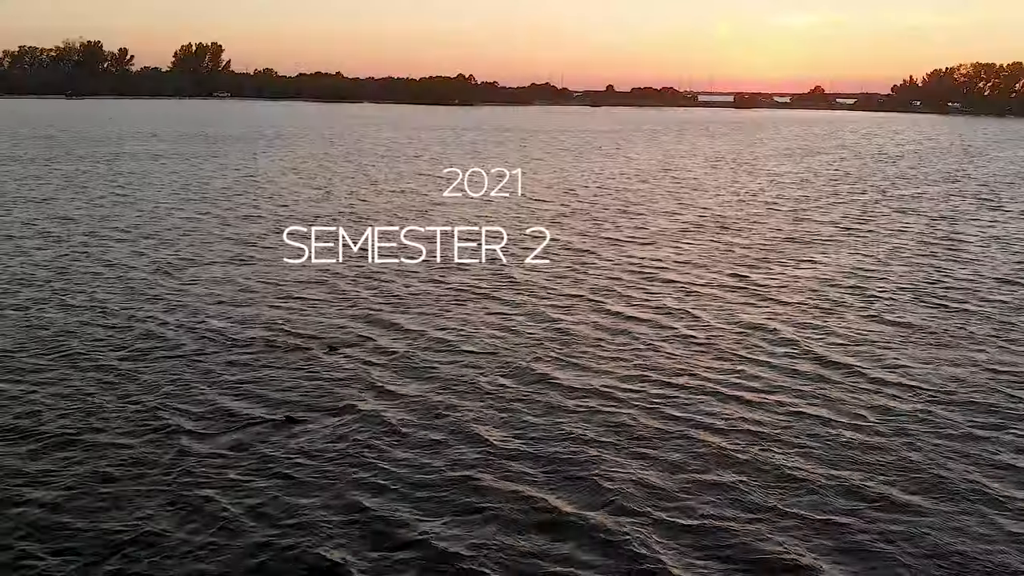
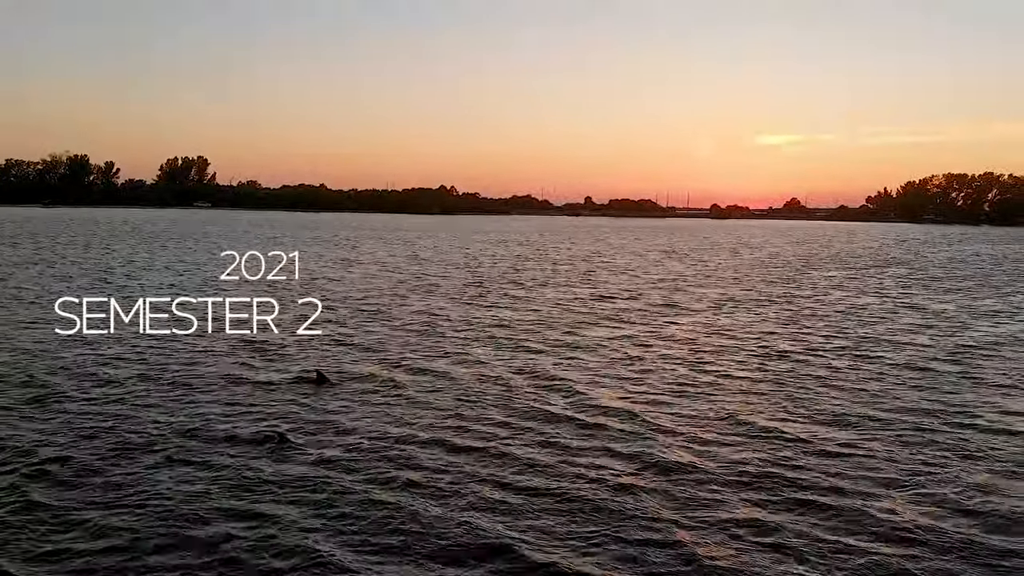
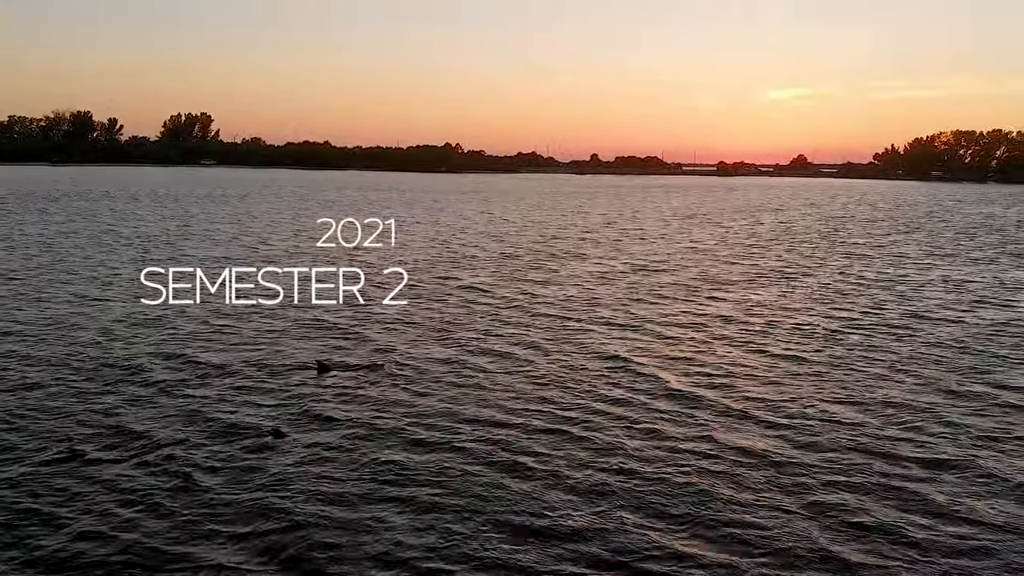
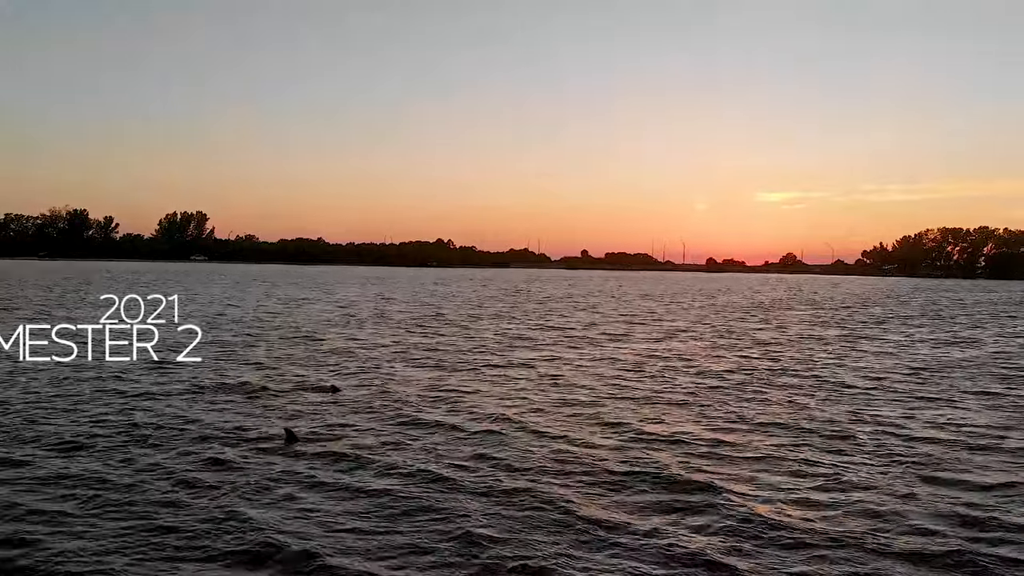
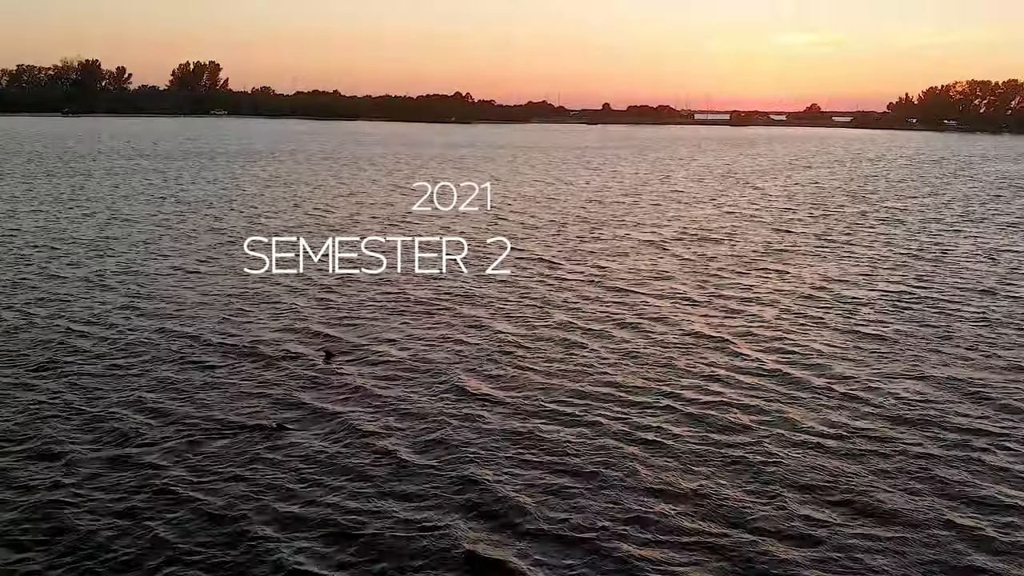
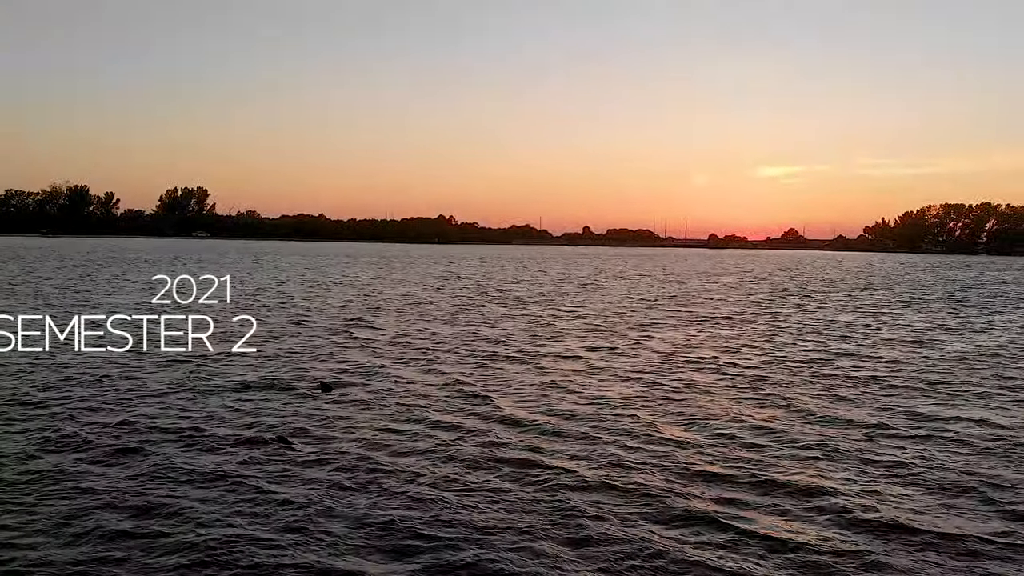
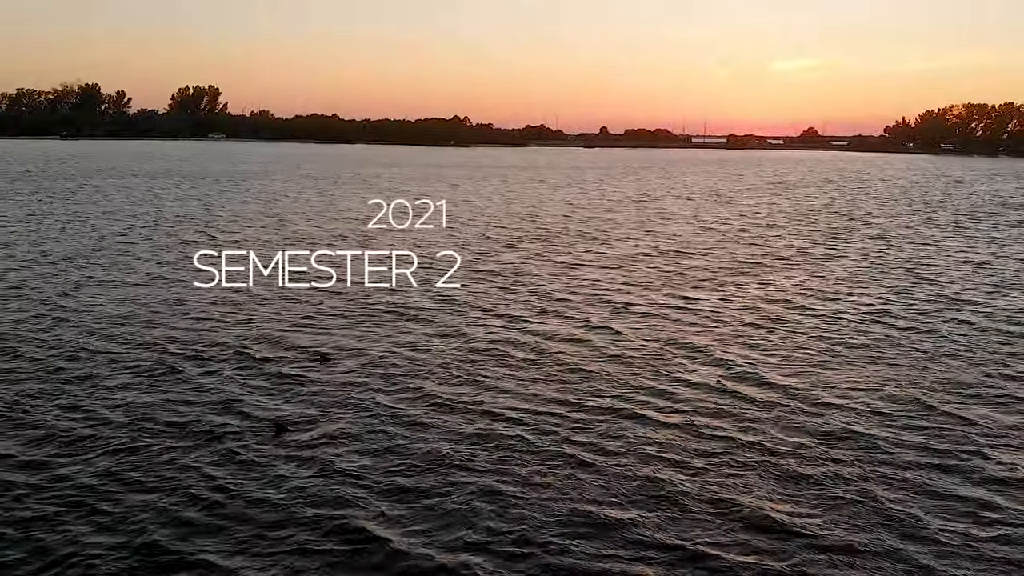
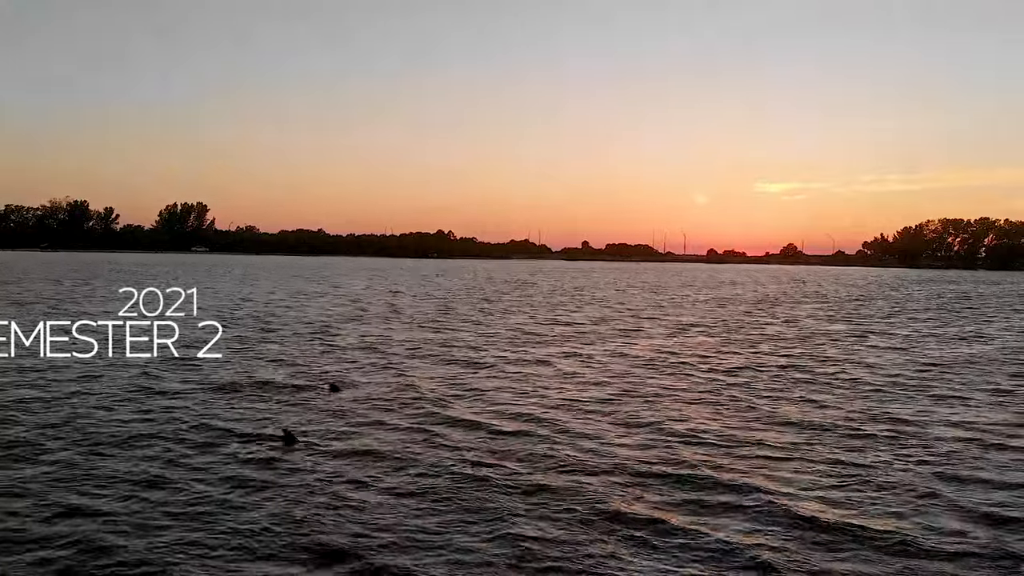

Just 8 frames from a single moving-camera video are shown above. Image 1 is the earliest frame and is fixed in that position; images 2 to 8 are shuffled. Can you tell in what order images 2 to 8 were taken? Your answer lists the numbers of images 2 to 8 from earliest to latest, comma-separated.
5, 7, 3, 2, 6, 8, 4
